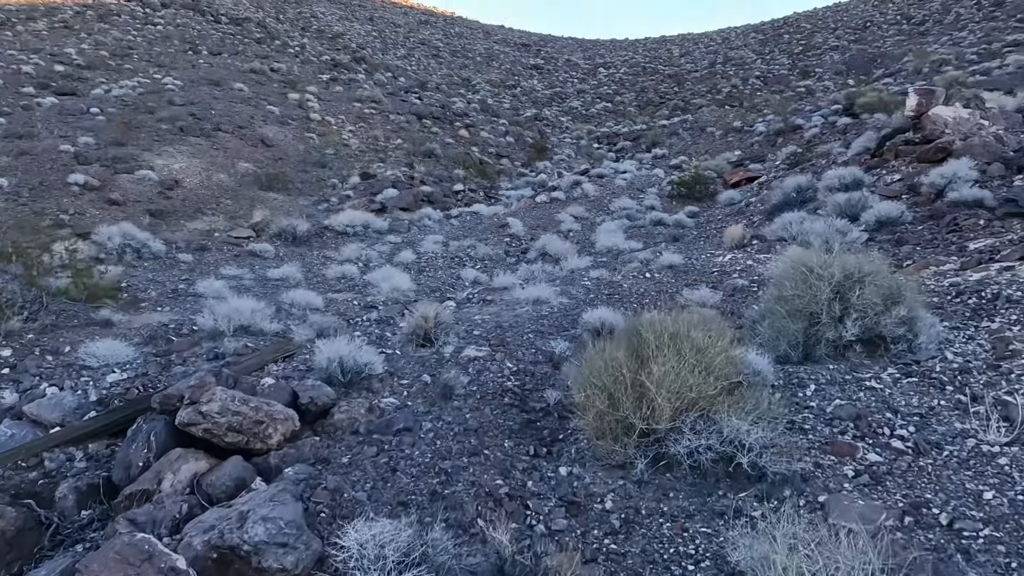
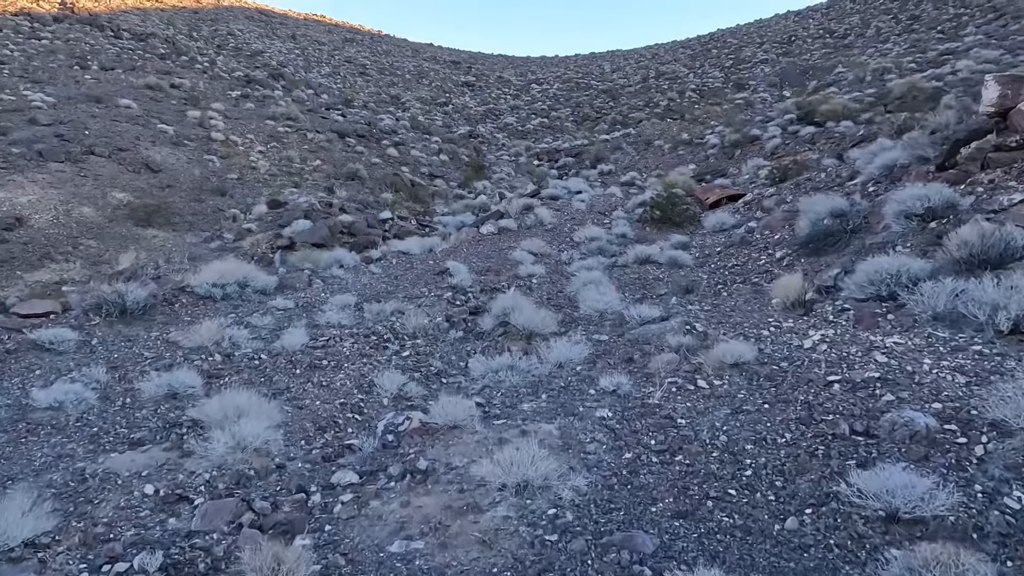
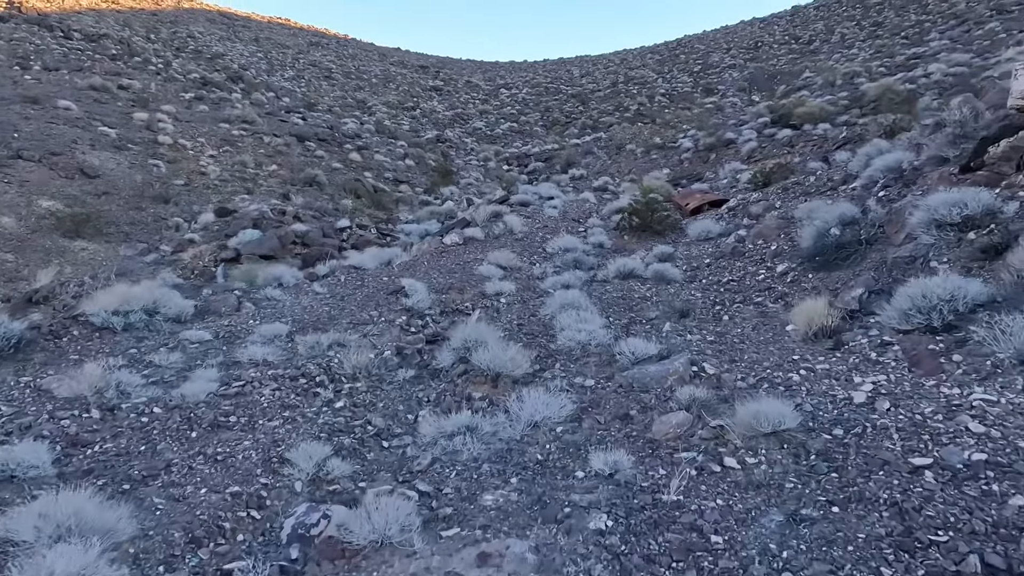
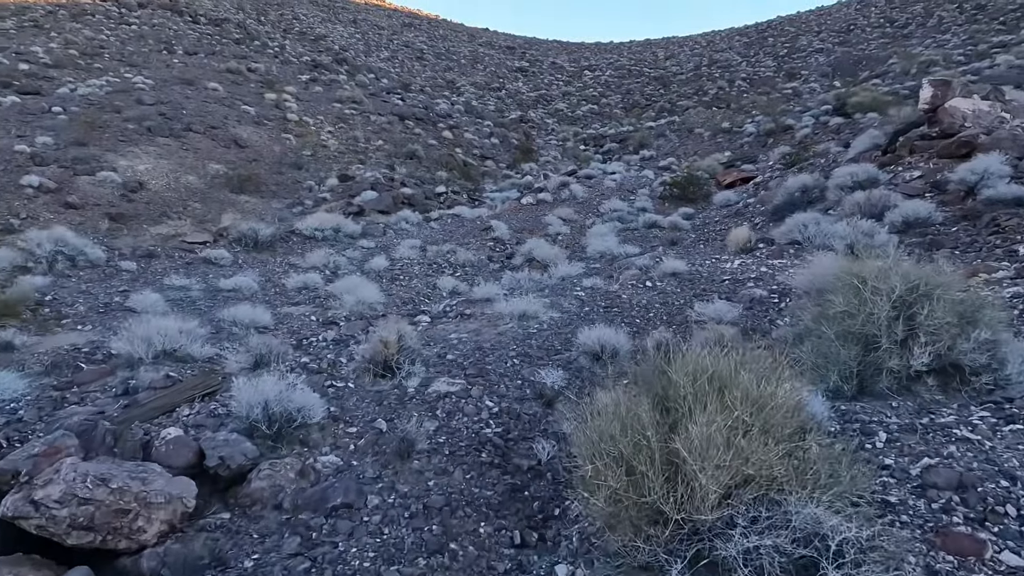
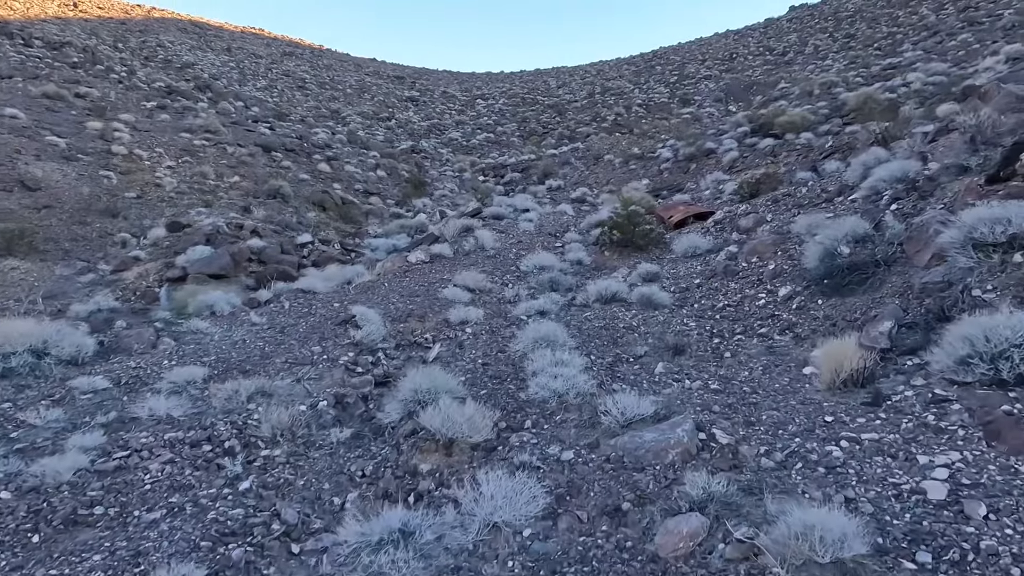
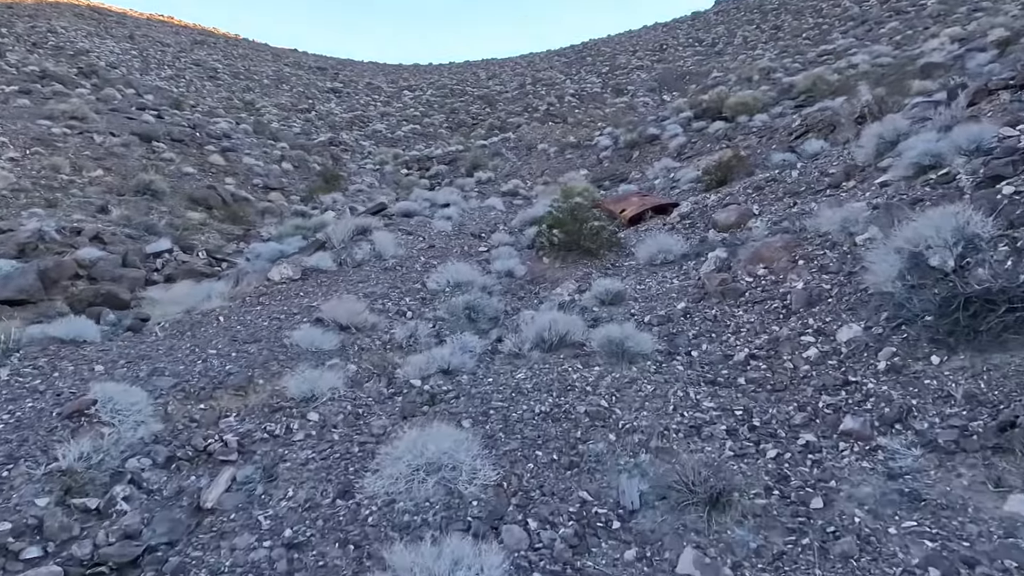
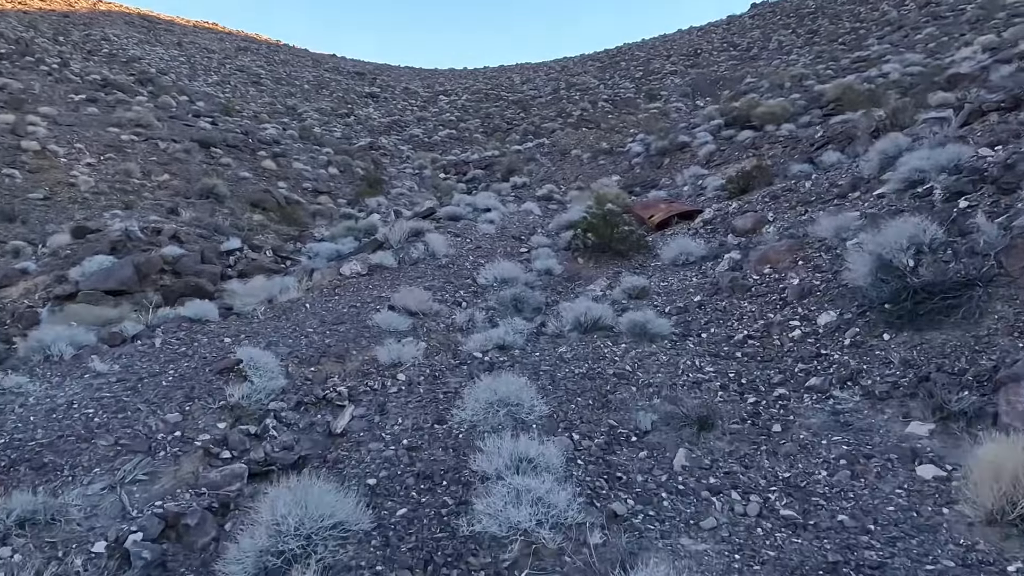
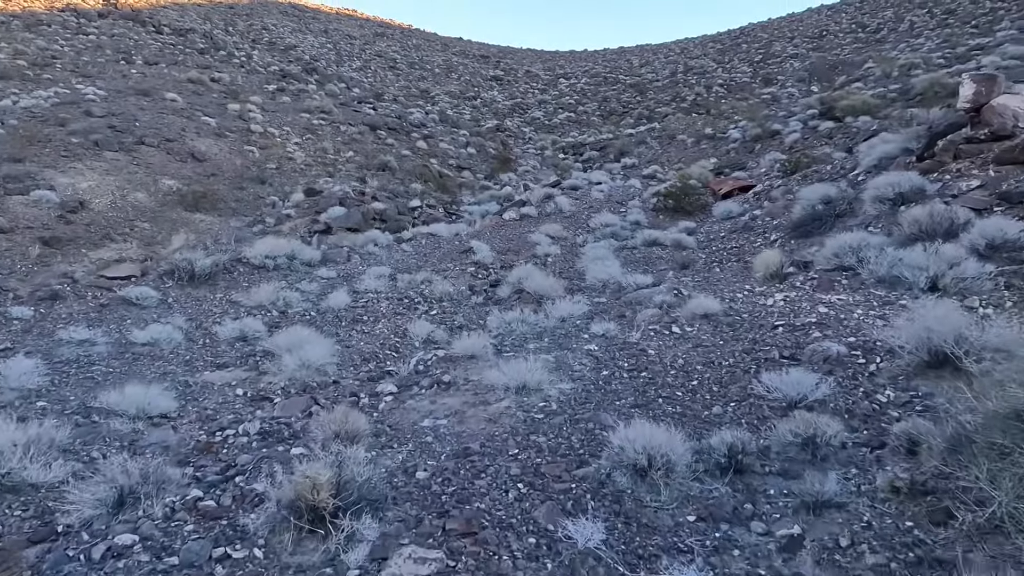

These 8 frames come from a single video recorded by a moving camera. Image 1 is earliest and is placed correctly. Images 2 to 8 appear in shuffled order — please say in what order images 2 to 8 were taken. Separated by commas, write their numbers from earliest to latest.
4, 8, 2, 3, 5, 7, 6
